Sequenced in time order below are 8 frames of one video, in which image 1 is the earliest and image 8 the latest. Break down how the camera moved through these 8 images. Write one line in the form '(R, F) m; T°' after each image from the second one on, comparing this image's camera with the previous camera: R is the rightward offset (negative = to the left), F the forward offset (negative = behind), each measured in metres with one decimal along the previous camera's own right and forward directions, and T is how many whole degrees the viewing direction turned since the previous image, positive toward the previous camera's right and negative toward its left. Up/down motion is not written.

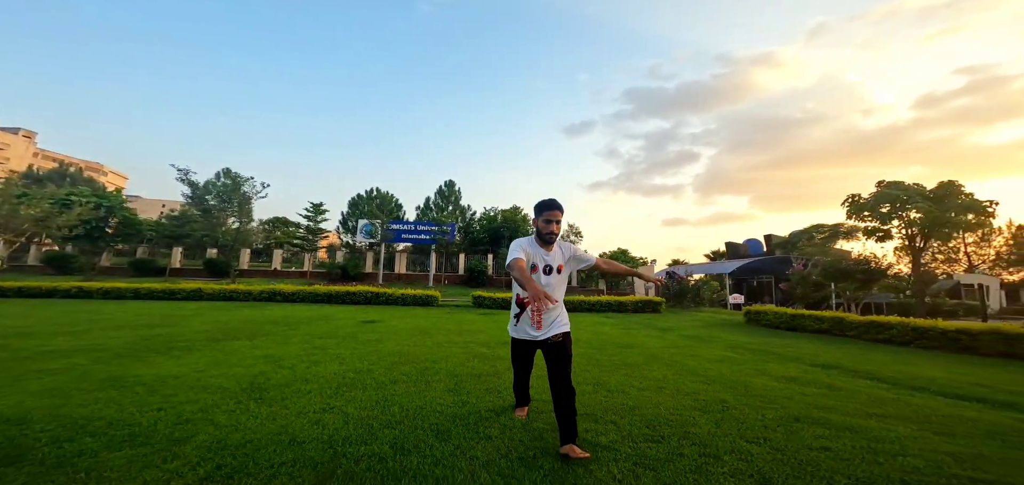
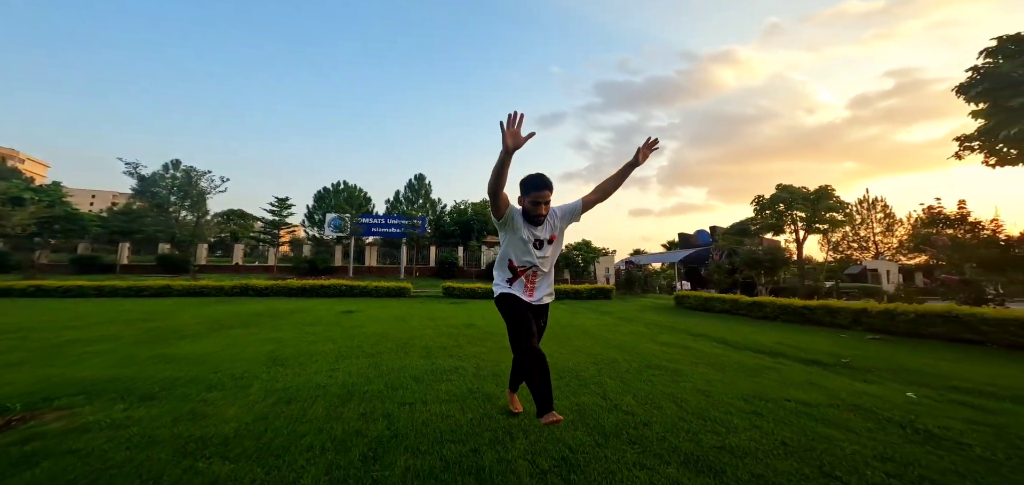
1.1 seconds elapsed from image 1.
(+0.2, -1.4) m; +4°
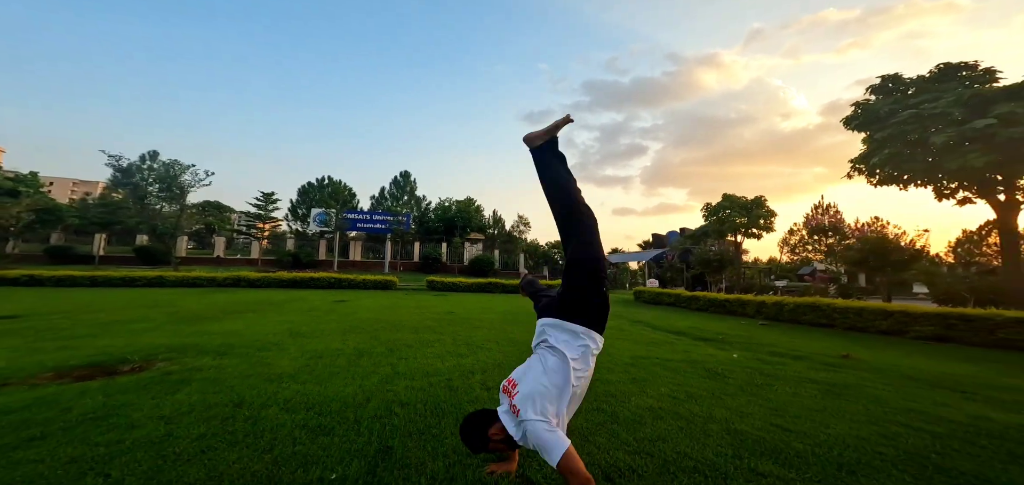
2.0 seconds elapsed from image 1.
(+0.2, -1.5) m; +2°
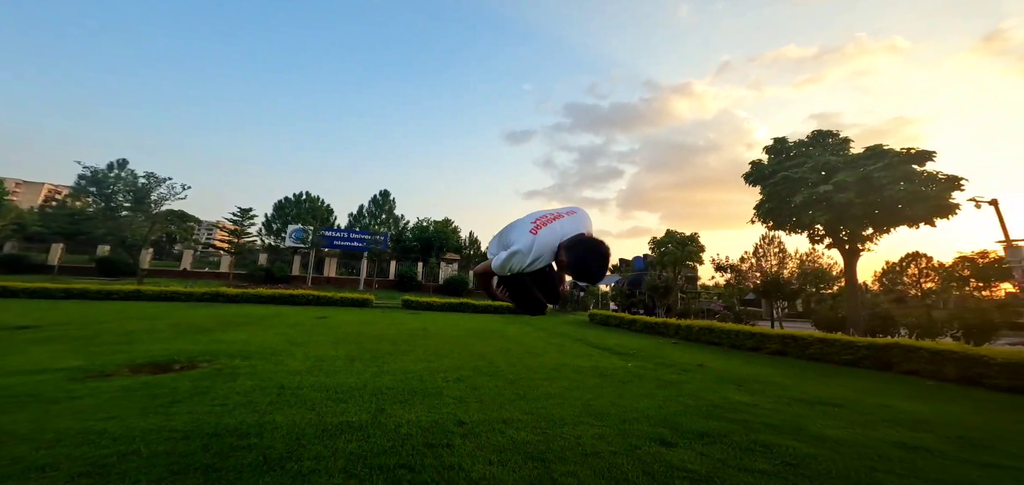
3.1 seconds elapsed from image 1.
(+0.3, -1.7) m; +3°
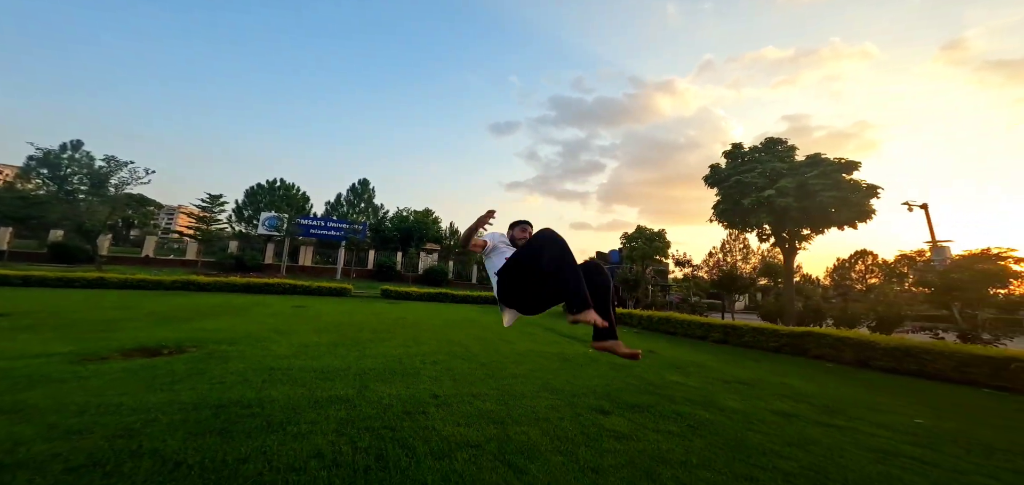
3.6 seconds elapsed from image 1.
(+0.1, -0.6) m; +3°
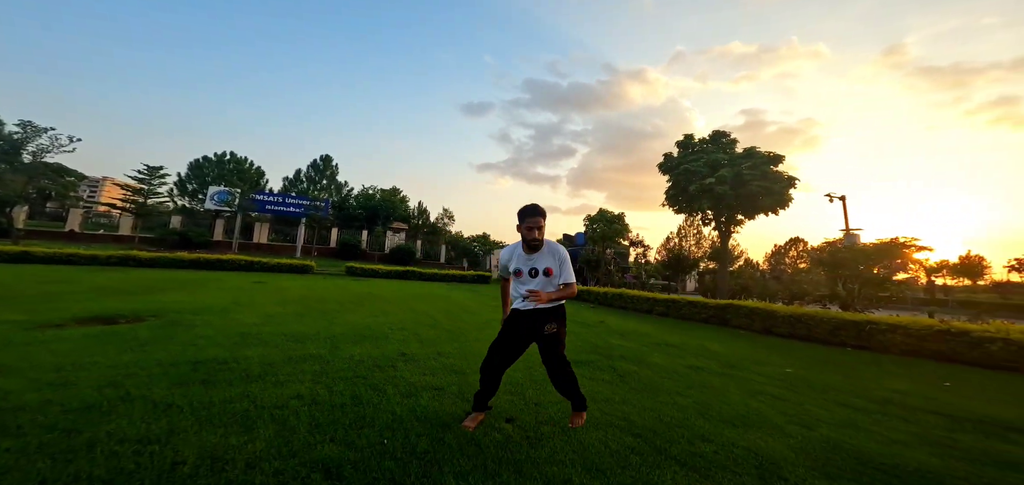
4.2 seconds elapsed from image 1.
(+0.1, -0.5) m; +5°
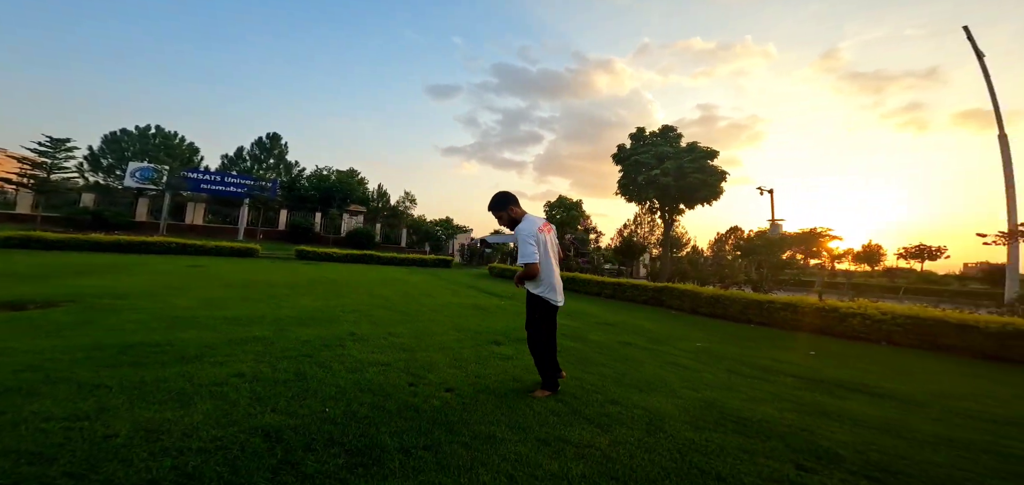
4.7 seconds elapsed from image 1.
(+0.2, -0.3) m; +5°
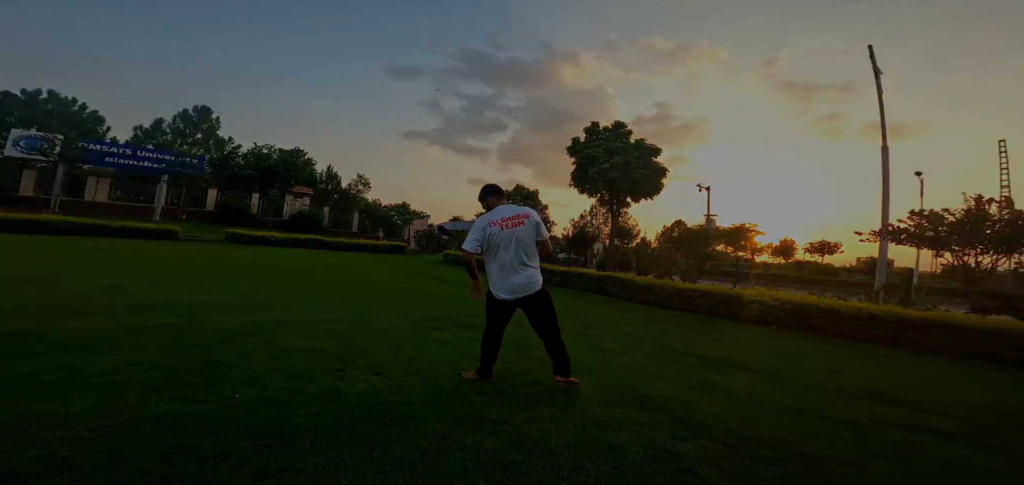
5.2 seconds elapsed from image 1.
(+0.2, -0.1) m; +6°
